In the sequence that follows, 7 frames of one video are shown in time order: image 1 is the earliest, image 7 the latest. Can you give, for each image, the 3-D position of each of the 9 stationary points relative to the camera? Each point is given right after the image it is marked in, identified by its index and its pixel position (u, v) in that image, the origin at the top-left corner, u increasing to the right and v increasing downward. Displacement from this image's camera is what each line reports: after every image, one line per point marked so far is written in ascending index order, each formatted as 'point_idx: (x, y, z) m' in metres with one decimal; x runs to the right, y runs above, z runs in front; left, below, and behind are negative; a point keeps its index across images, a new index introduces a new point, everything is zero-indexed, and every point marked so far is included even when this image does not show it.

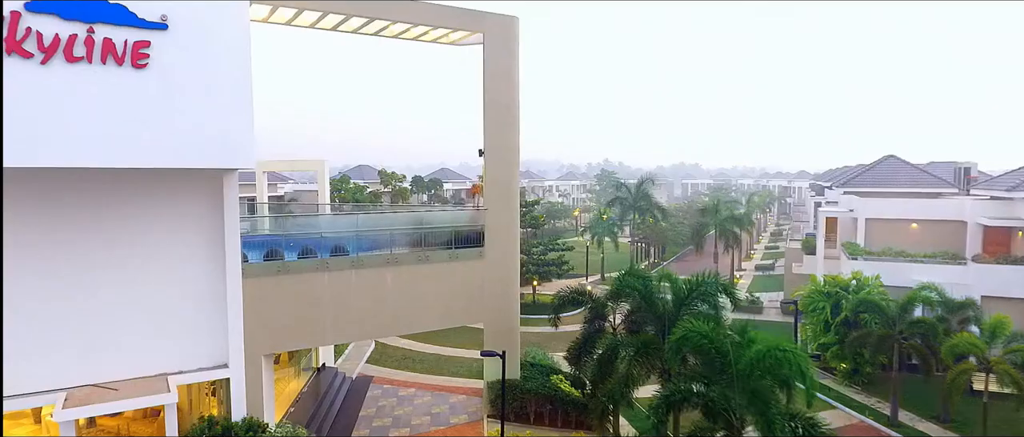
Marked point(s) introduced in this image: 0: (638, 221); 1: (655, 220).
0: (+3.5, -0.1, +16.3) m
1: (+4.0, -0.1, +16.1) m
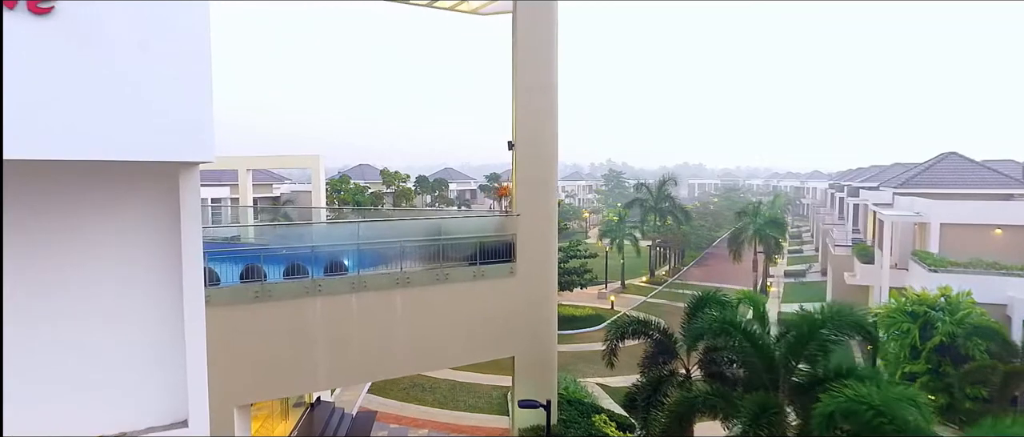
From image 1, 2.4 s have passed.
0: (+3.9, -0.2, +15.0) m
1: (+4.4, -0.1, +14.8) m
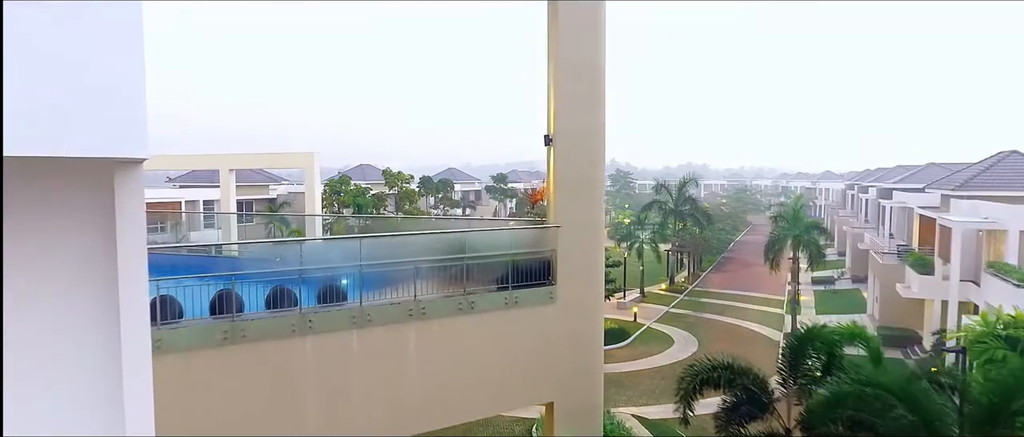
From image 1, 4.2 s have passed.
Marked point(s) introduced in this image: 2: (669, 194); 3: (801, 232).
0: (+4.2, -0.3, +14.0) m
1: (+4.7, -0.2, +13.7) m
2: (+3.9, +0.6, +13.9) m
3: (+5.9, -0.3, +11.7) m
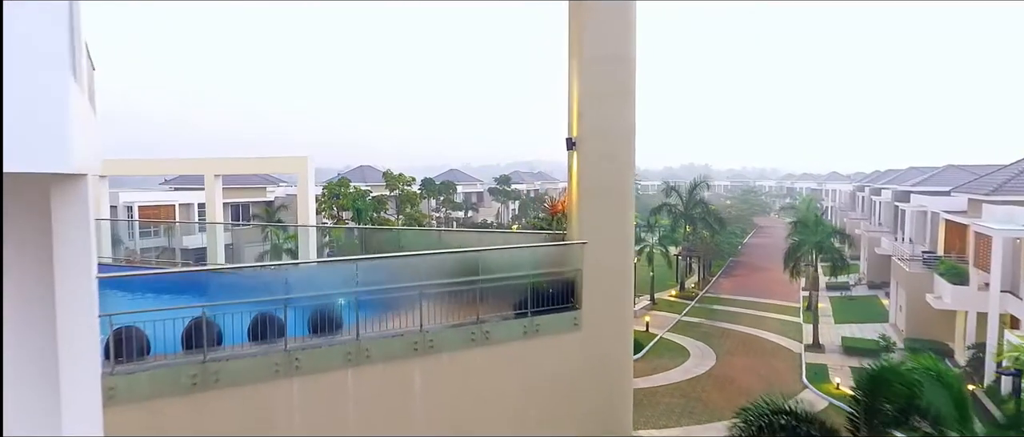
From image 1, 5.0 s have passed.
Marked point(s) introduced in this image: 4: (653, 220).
0: (+4.3, -0.4, +13.5) m
1: (+4.8, -0.4, +13.2) m
2: (+4.1, +0.5, +13.4) m
3: (+6.1, -0.4, +11.2) m
4: (+3.5, -0.1, +13.7) m
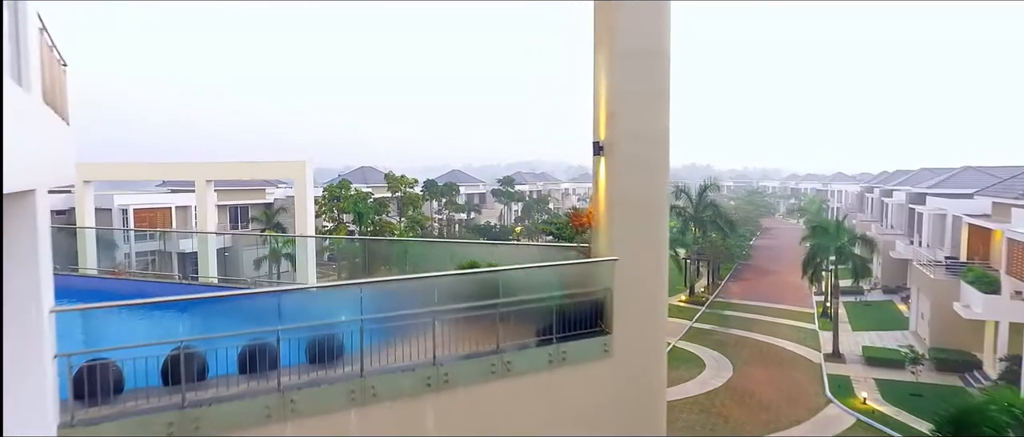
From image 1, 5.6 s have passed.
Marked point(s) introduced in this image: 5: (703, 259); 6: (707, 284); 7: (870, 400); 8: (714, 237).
0: (+4.5, -0.4, +13.1) m
1: (+4.9, -0.4, +12.8) m
2: (+4.2, +0.4, +13.0) m
3: (+6.2, -0.5, +10.8) m
4: (+3.7, -0.1, +13.3) m
5: (+4.7, -1.0, +13.0) m
6: (+4.6, -1.5, +12.7) m
7: (+5.1, -2.6, +8.0) m
8: (+4.7, -0.4, +13.0) m
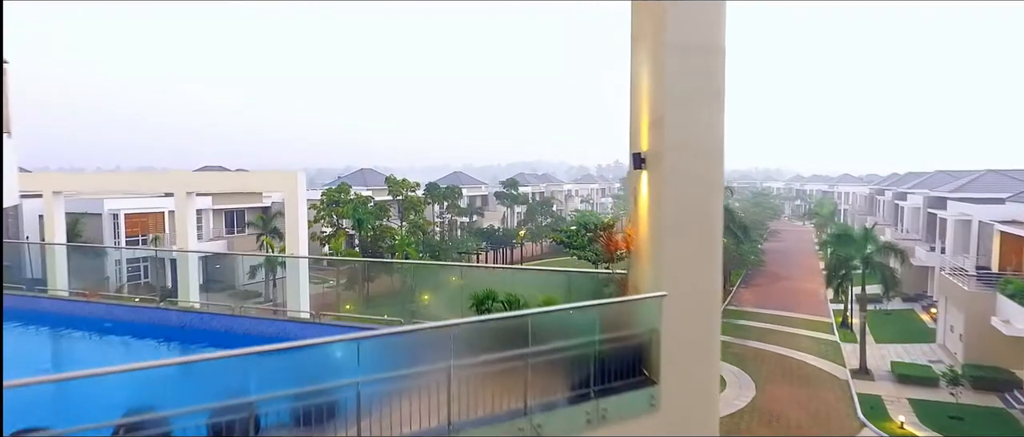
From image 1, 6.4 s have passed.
0: (+4.6, -0.6, +12.5) m
1: (+5.1, -0.6, +12.2) m
2: (+4.3, +0.3, +12.4) m
3: (+6.4, -0.6, +10.2) m
4: (+3.8, -0.3, +12.8) m
5: (+4.8, -1.1, +12.4) m
6: (+4.7, -1.6, +12.2) m
7: (+5.2, -2.7, +7.5) m
8: (+4.8, -0.5, +12.4) m
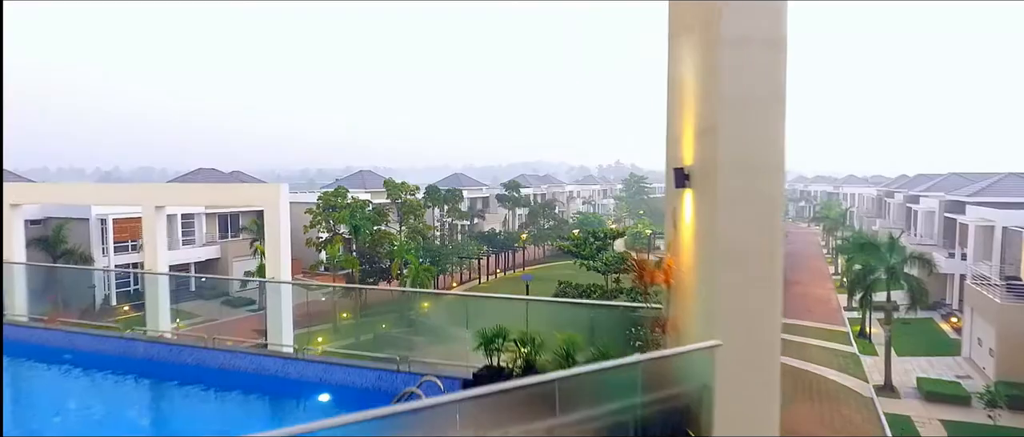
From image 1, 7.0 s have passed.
0: (+4.7, -0.7, +12.0) m
1: (+5.2, -0.7, +11.7) m
2: (+4.4, +0.2, +11.9) m
3: (+6.4, -0.7, +9.7) m
4: (+3.9, -0.4, +12.3) m
5: (+4.9, -1.3, +11.9) m
6: (+4.8, -1.8, +11.6) m
7: (+5.3, -2.8, +6.9) m
8: (+4.9, -0.7, +11.9) m
